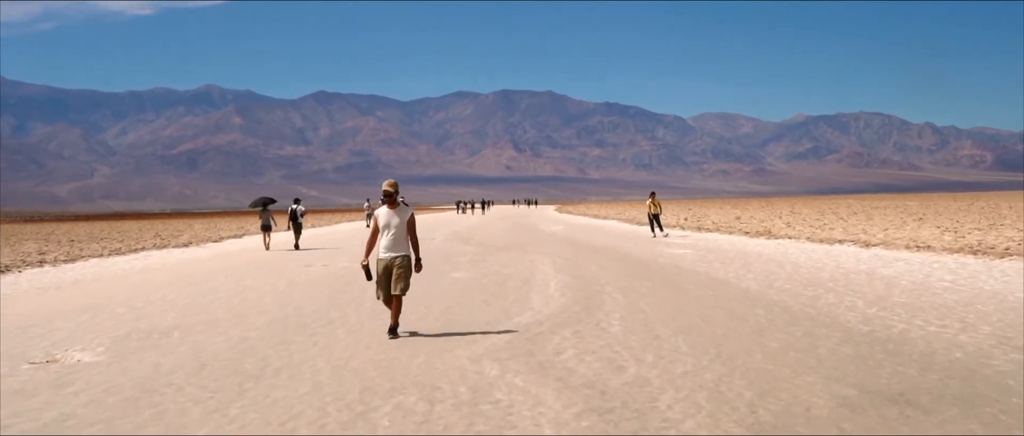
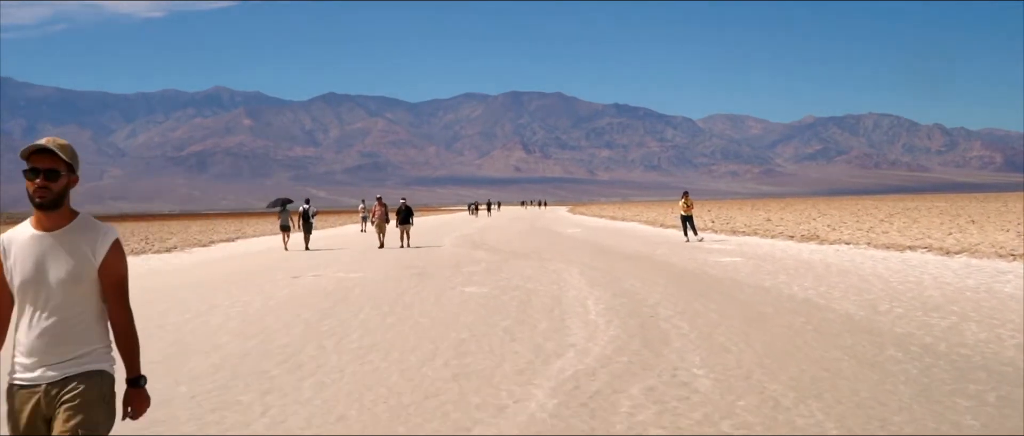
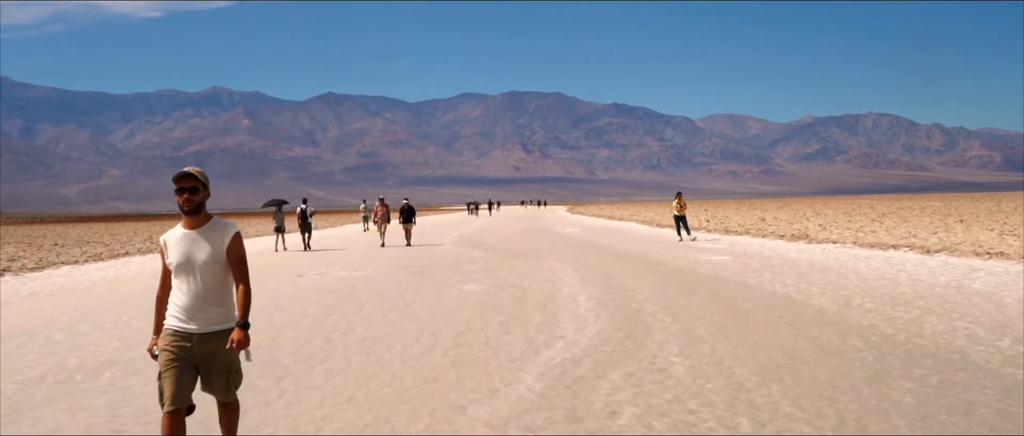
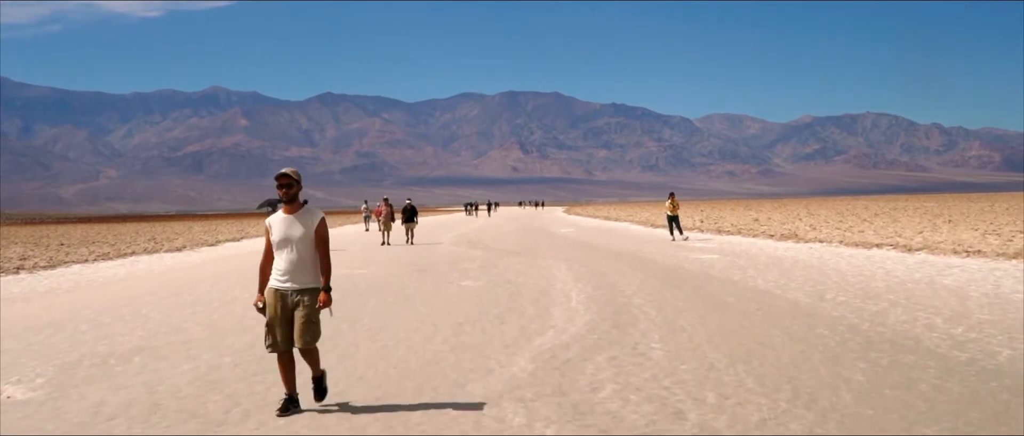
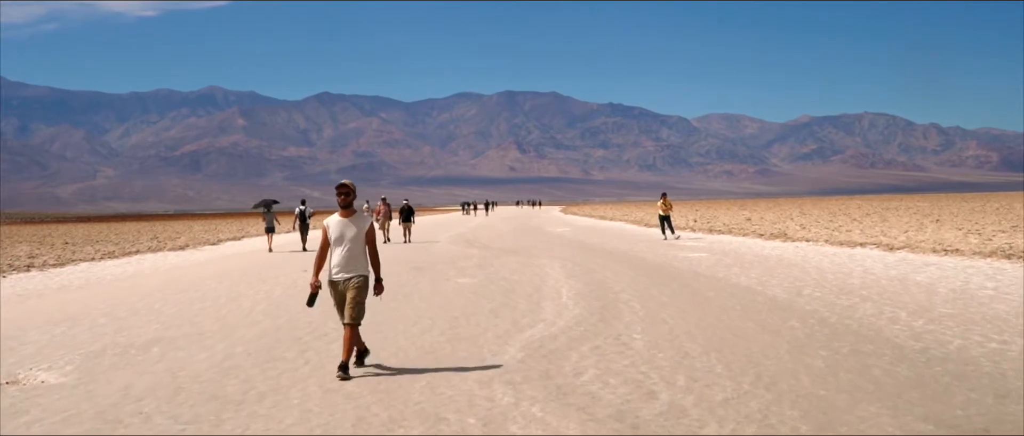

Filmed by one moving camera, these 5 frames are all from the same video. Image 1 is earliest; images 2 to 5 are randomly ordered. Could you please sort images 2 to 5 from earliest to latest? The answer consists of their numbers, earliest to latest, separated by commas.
5, 4, 3, 2
